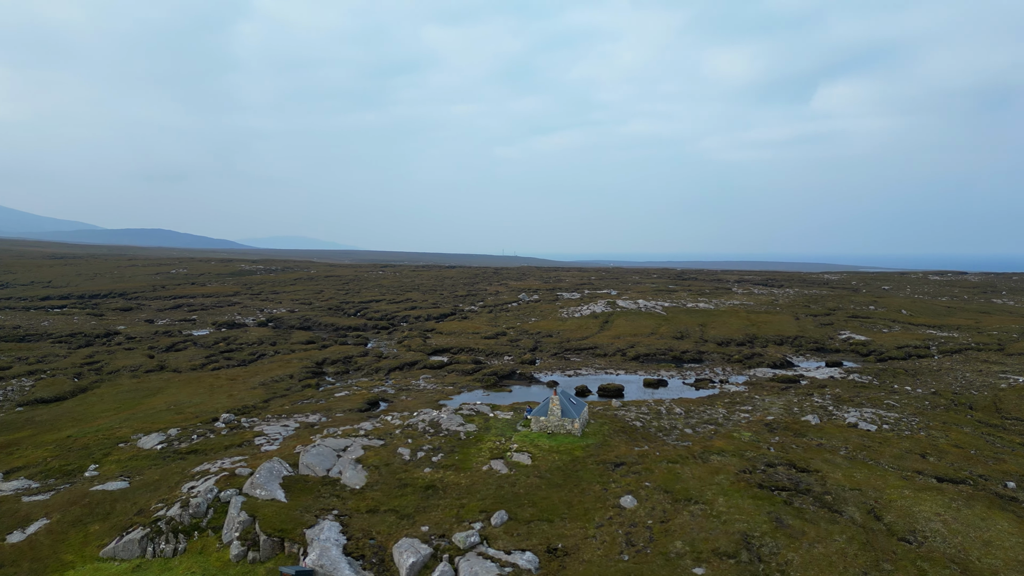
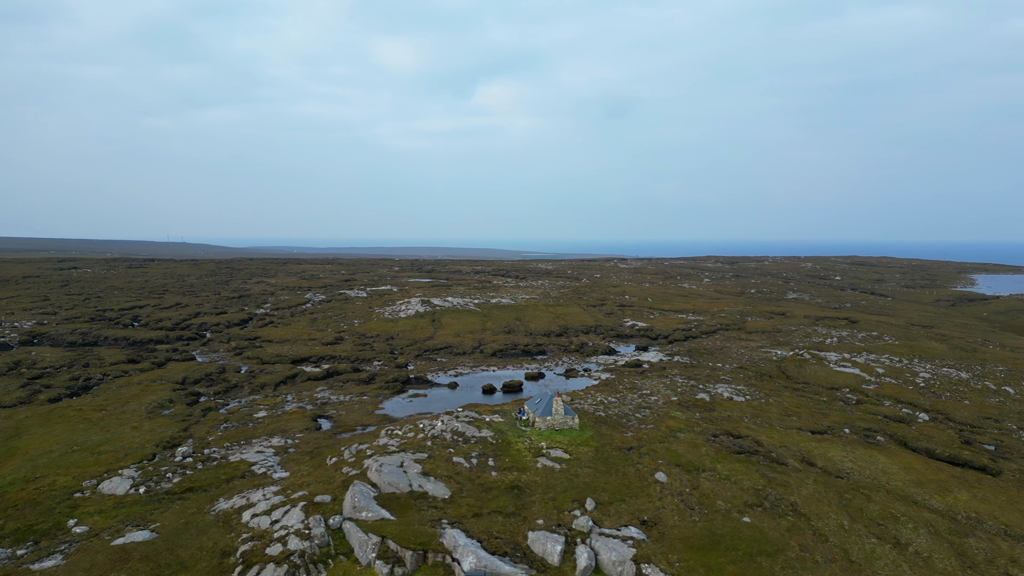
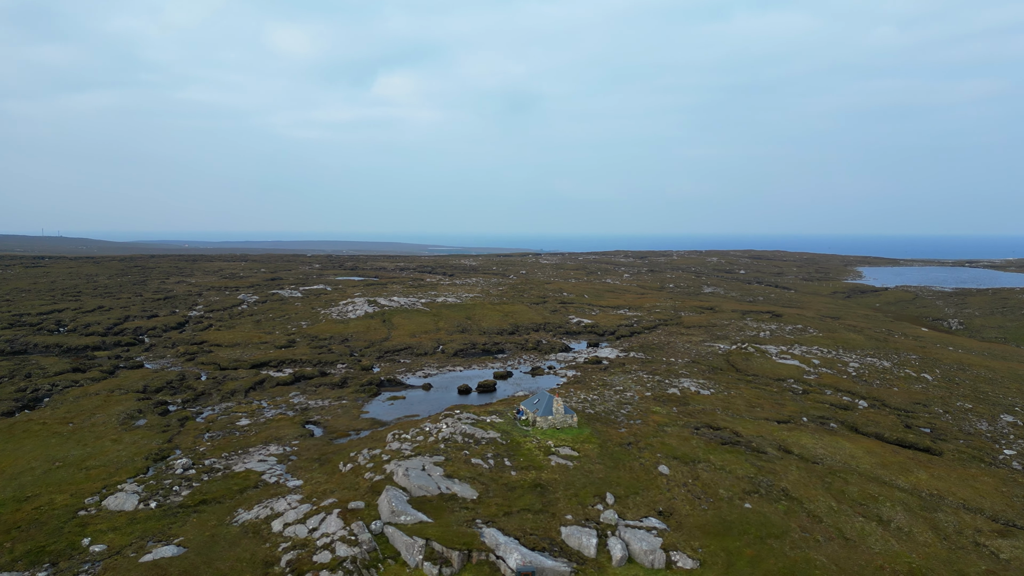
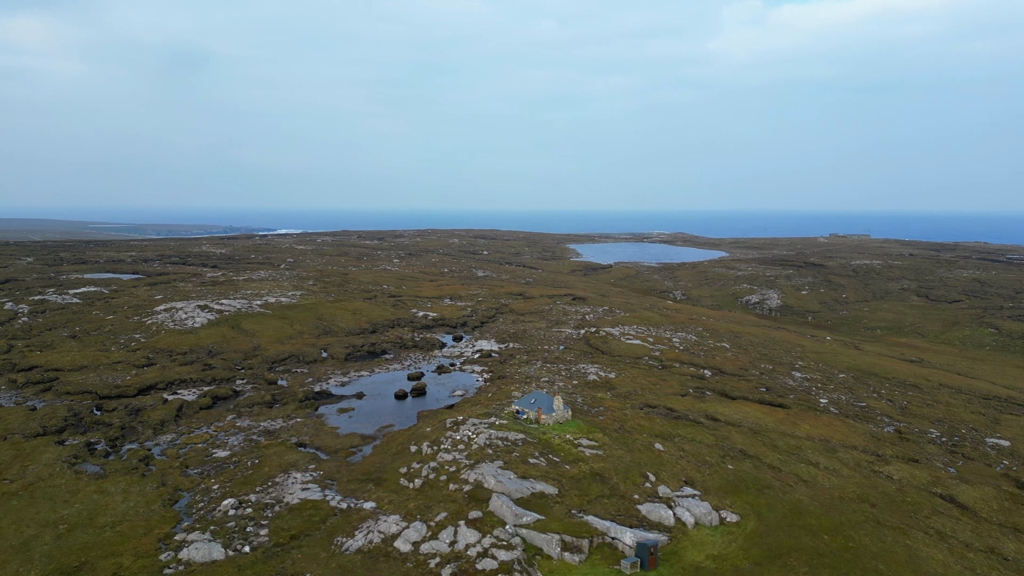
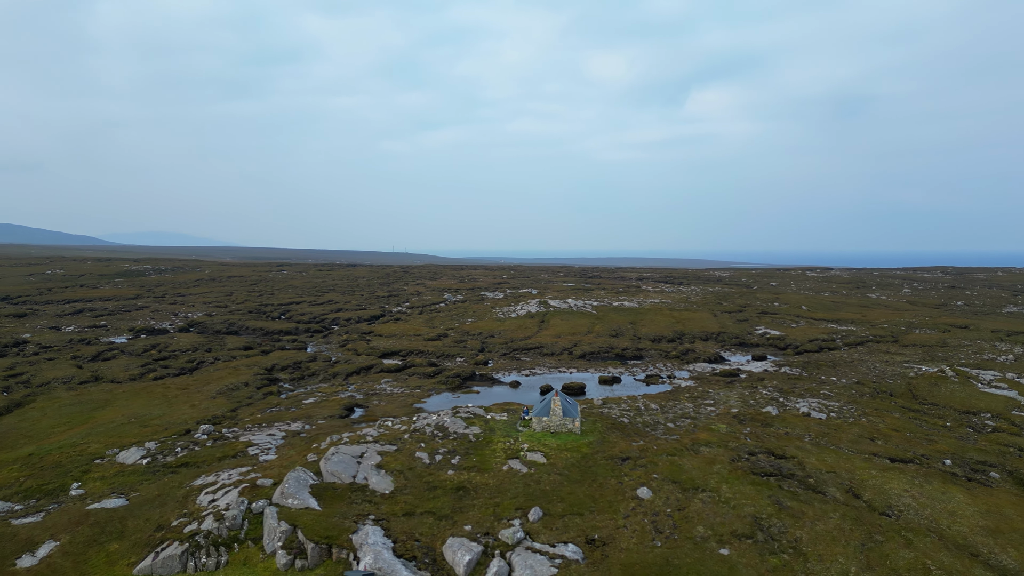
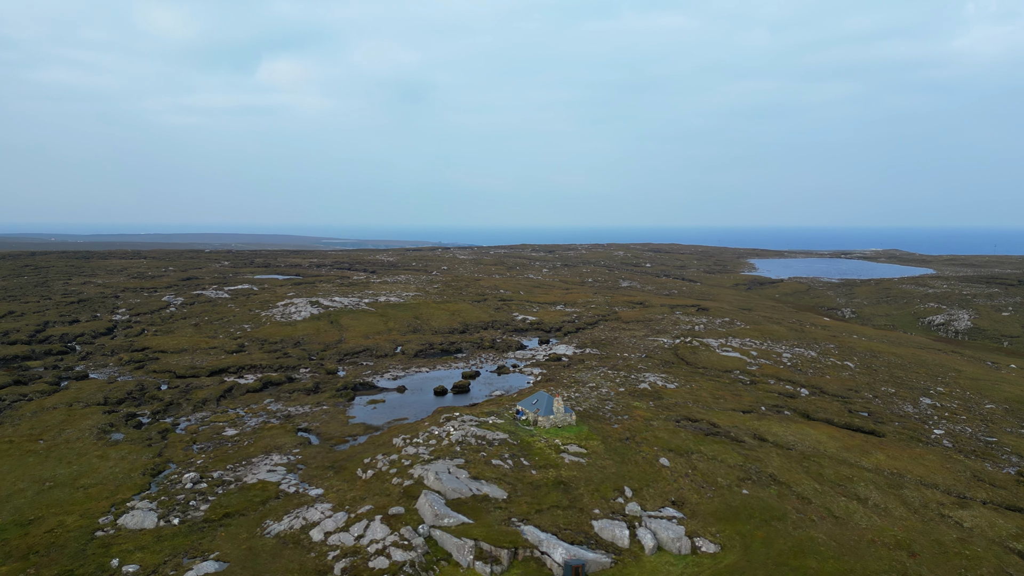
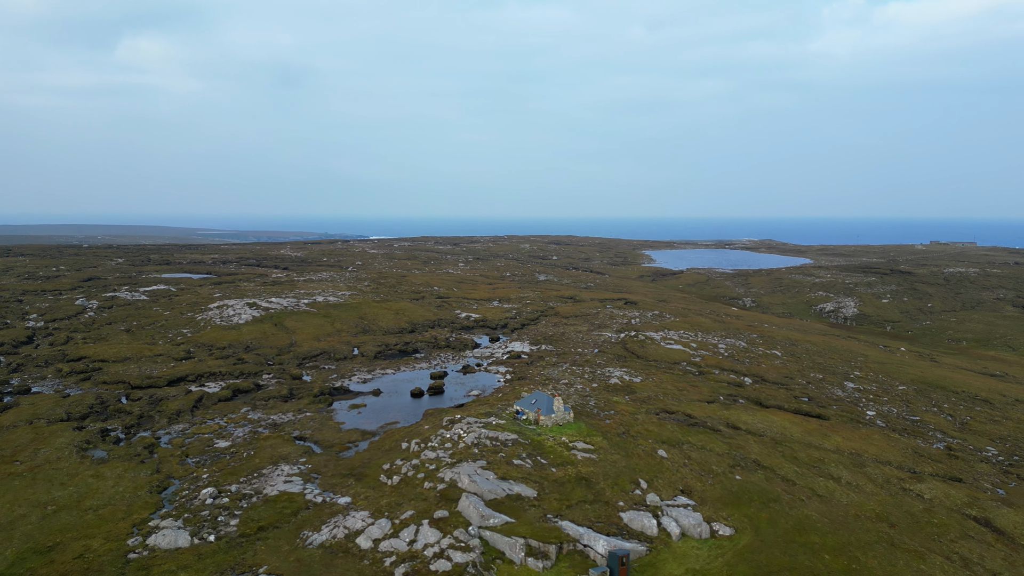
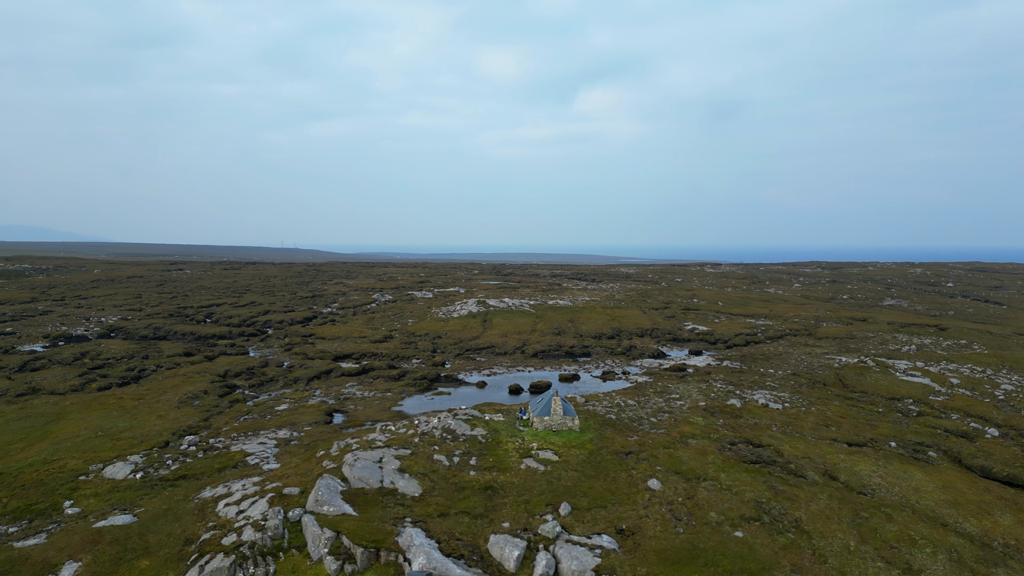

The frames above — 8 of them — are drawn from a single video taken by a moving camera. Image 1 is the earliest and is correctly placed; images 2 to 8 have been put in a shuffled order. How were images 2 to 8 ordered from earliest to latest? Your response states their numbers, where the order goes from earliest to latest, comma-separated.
5, 8, 2, 3, 6, 7, 4
